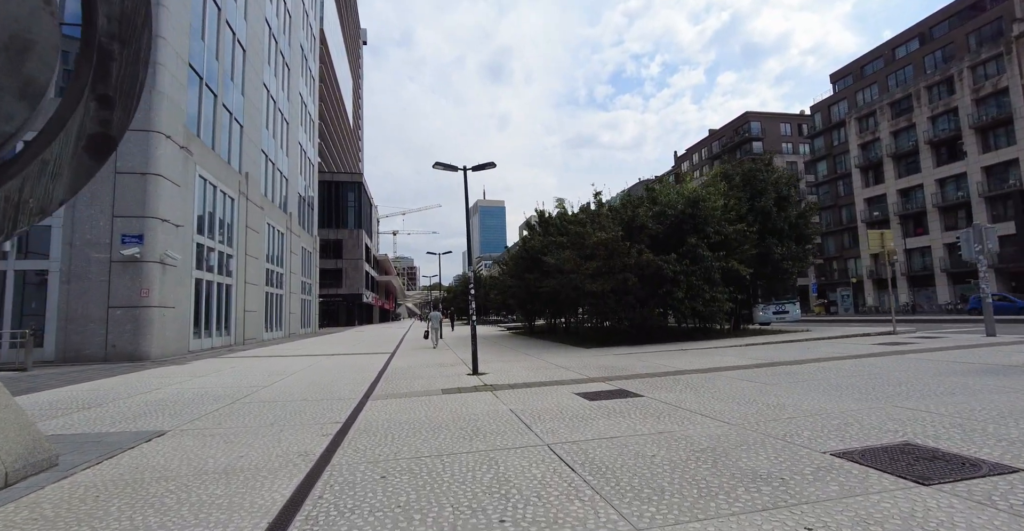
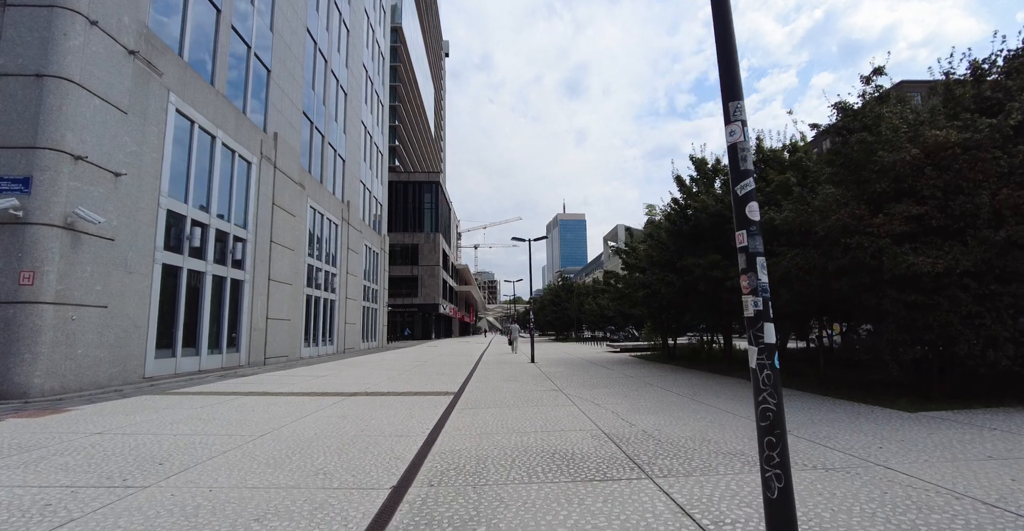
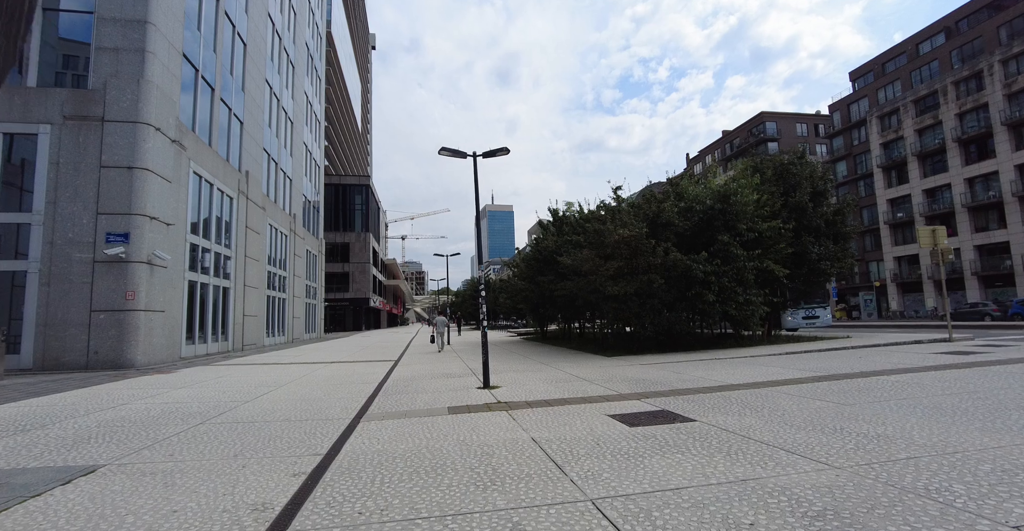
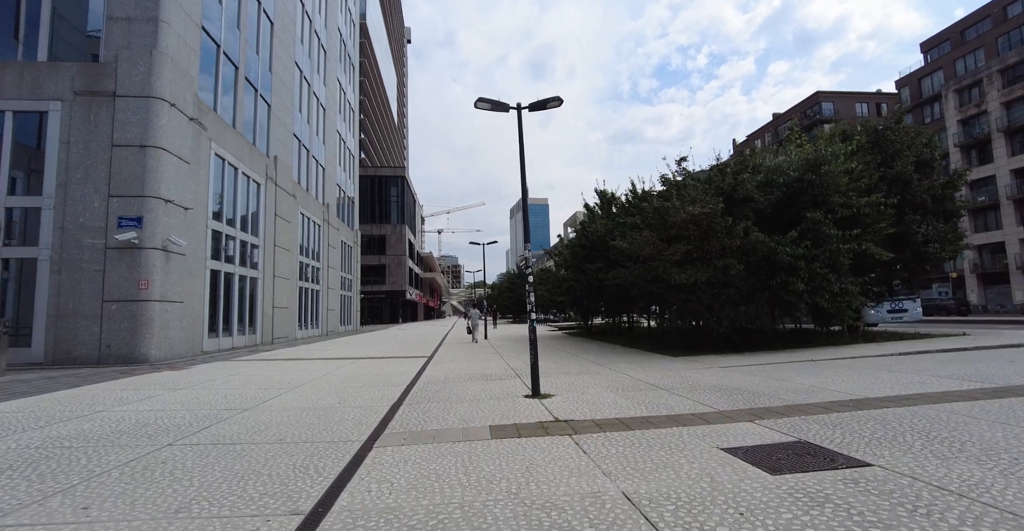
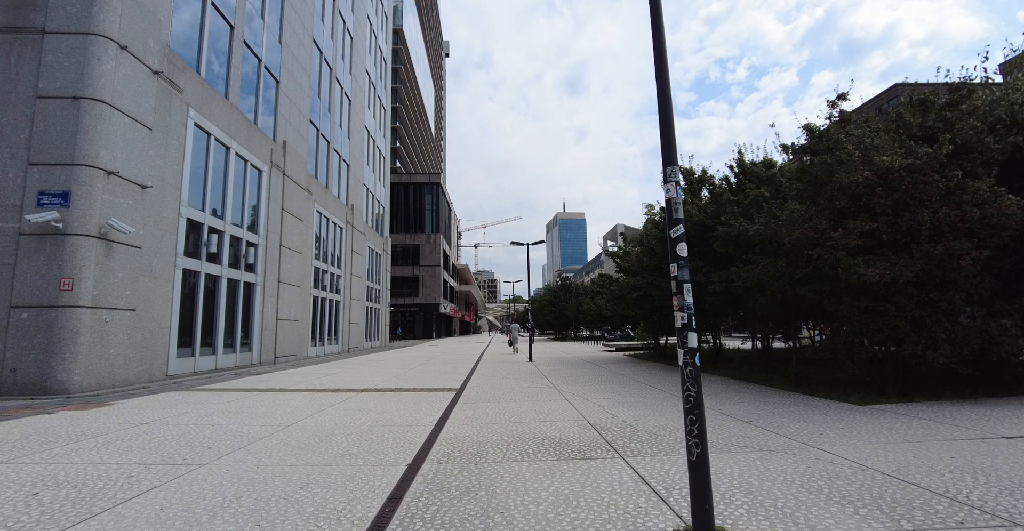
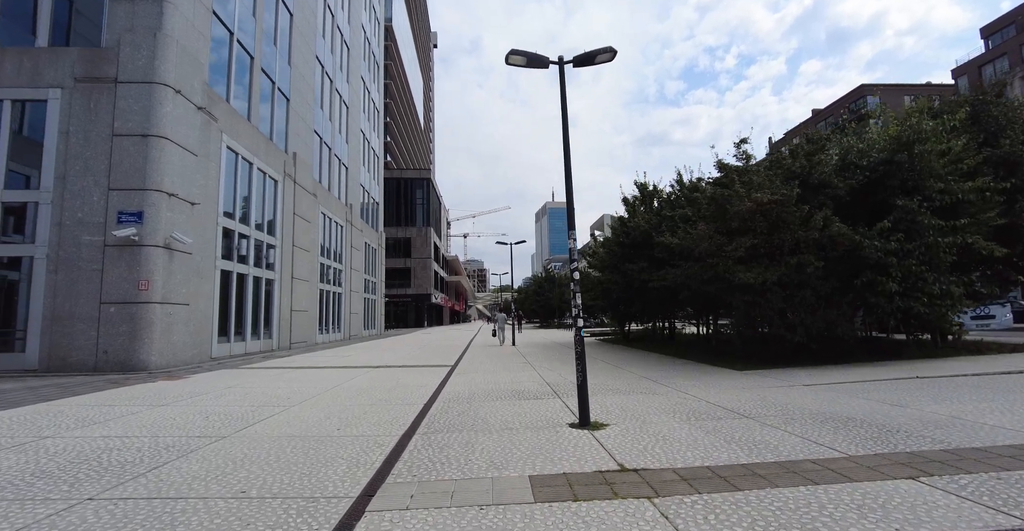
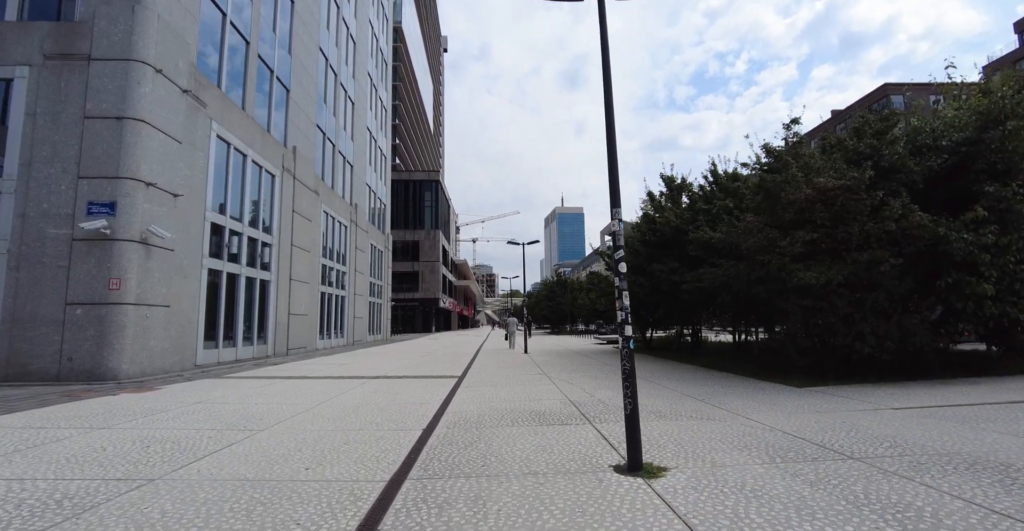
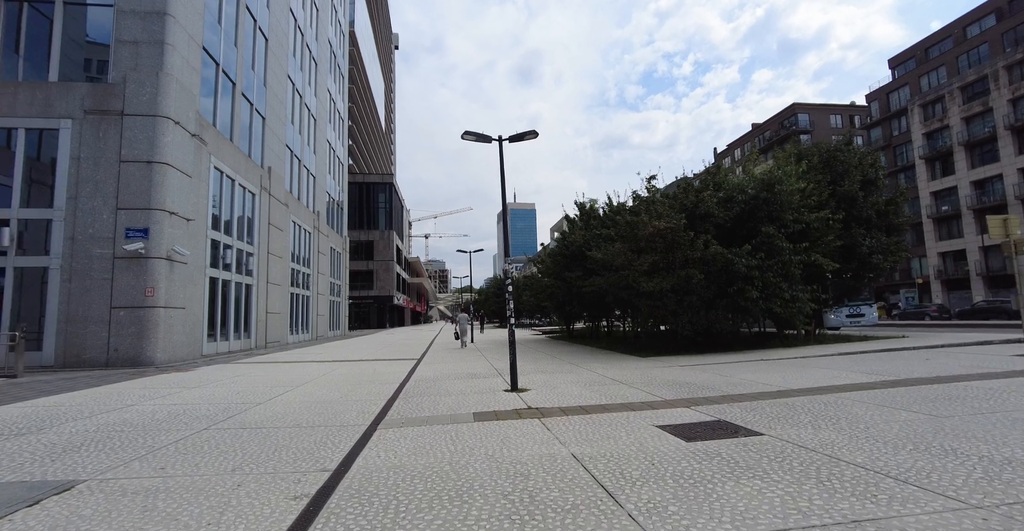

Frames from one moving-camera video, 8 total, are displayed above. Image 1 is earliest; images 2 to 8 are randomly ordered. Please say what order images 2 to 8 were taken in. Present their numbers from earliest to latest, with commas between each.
3, 8, 4, 6, 7, 5, 2
